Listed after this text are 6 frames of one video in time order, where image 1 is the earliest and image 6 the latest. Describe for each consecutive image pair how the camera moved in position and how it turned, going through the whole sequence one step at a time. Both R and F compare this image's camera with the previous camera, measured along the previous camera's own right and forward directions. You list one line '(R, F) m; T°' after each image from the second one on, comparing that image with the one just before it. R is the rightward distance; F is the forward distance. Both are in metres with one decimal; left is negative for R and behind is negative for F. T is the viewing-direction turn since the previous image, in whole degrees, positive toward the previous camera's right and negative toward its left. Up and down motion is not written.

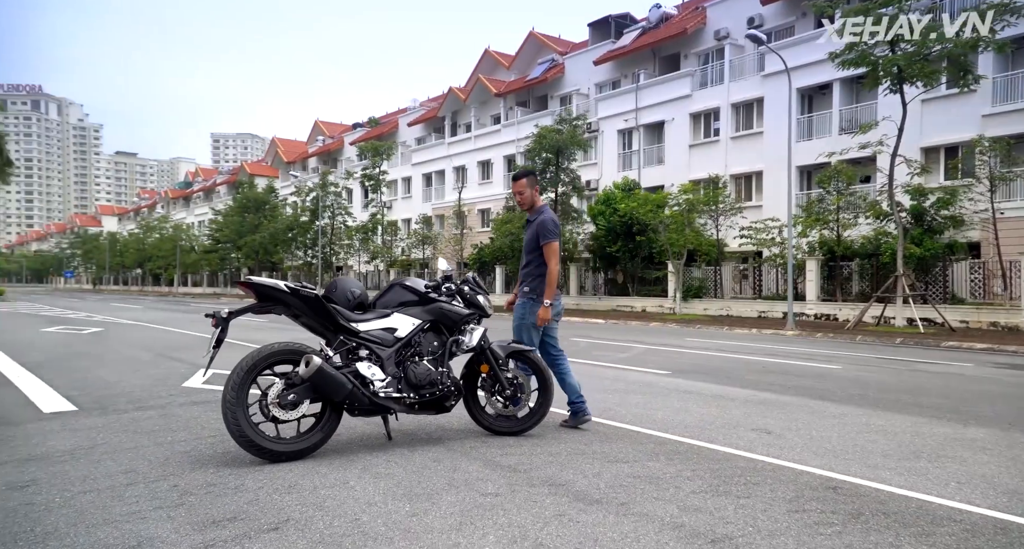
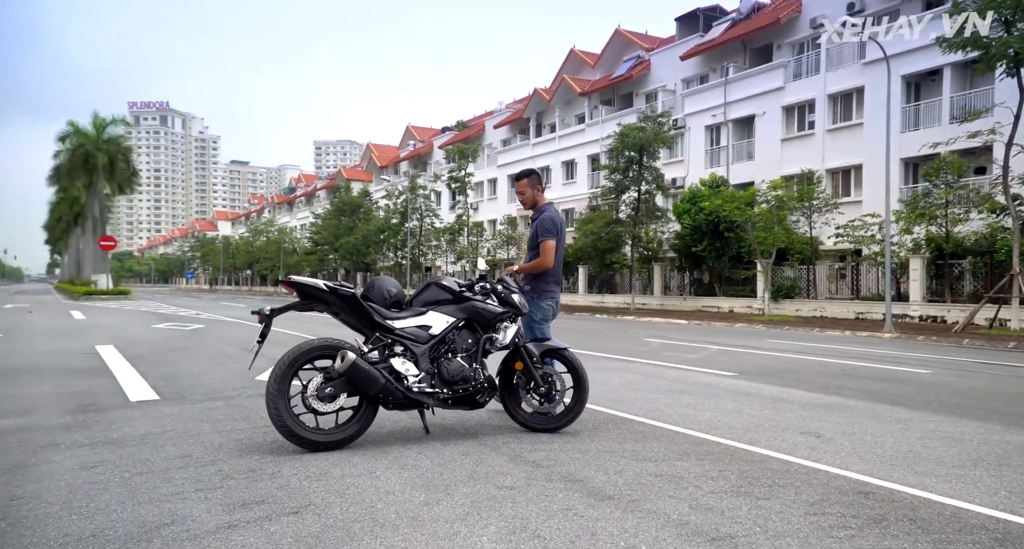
(+0.4, -0.1) m; -7°
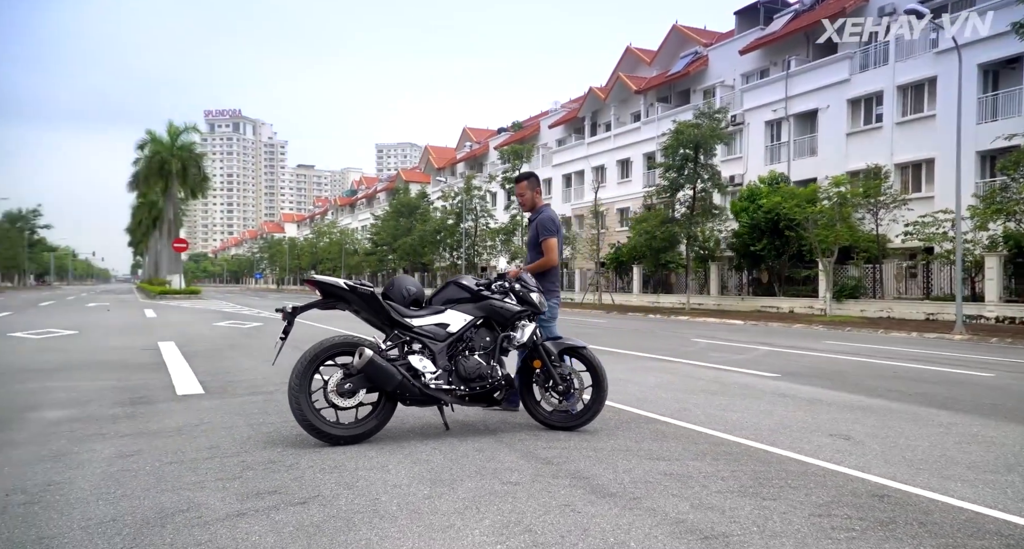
(+0.3, 0.0) m; -5°
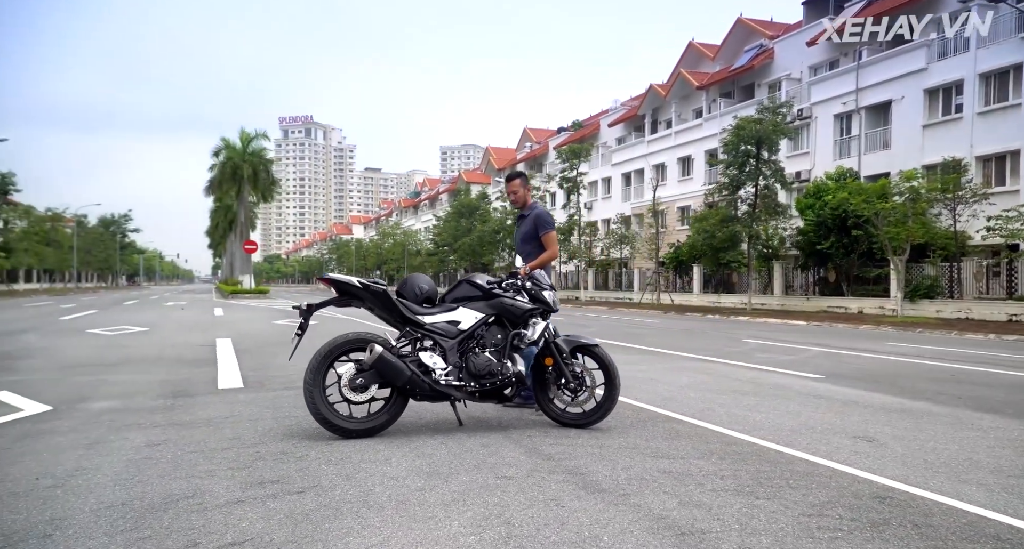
(+0.3, 0.0) m; -5°
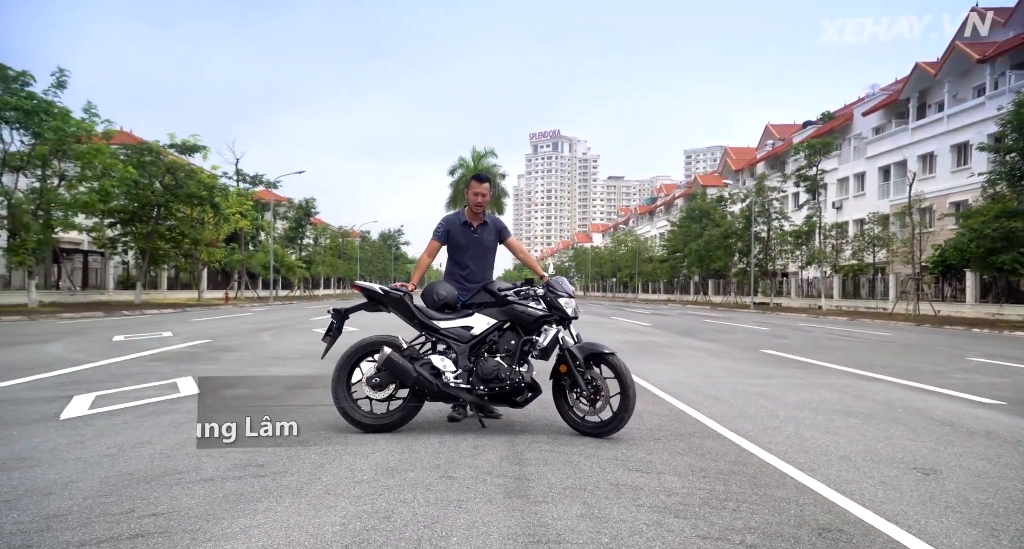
(+1.5, +0.1) m; -19°
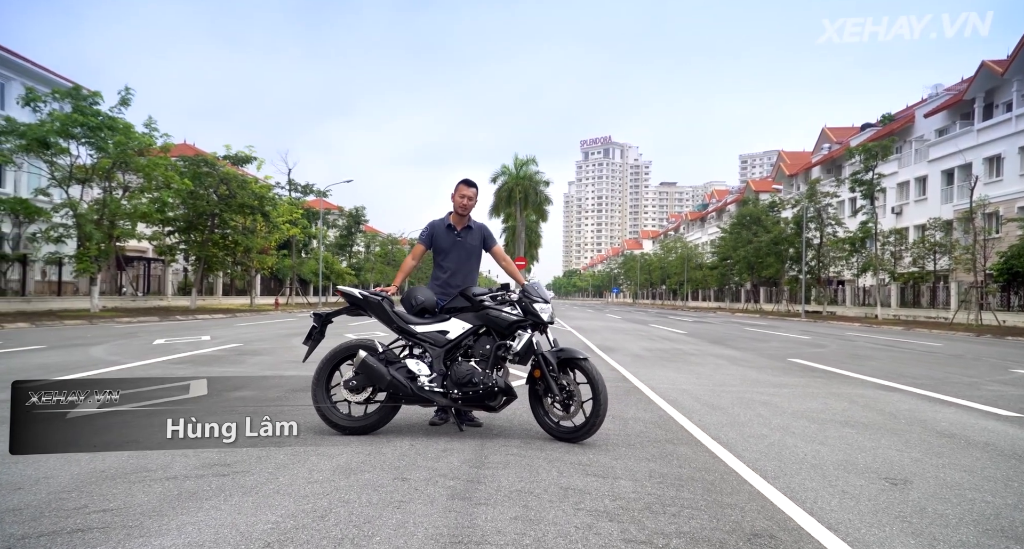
(+0.5, 0.0) m; -4°
